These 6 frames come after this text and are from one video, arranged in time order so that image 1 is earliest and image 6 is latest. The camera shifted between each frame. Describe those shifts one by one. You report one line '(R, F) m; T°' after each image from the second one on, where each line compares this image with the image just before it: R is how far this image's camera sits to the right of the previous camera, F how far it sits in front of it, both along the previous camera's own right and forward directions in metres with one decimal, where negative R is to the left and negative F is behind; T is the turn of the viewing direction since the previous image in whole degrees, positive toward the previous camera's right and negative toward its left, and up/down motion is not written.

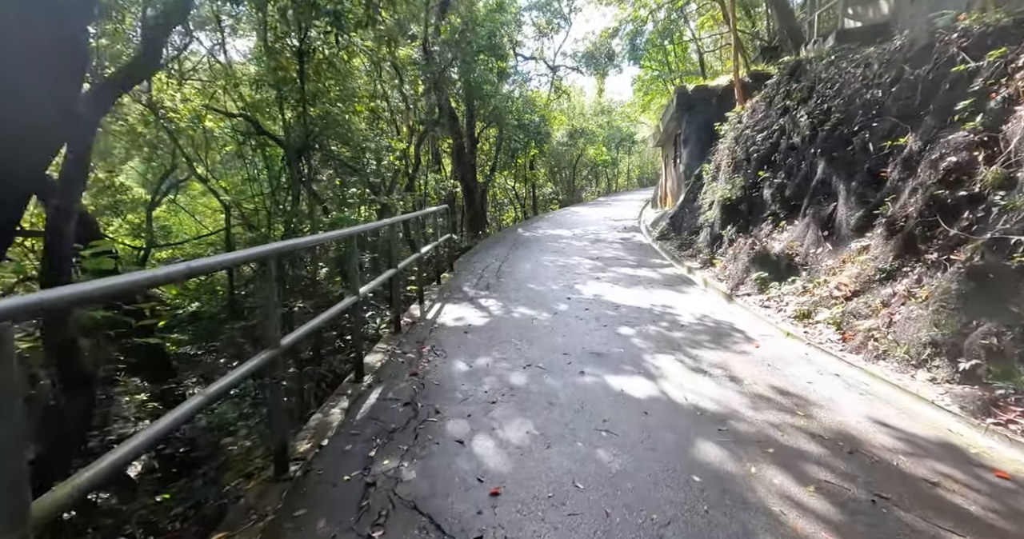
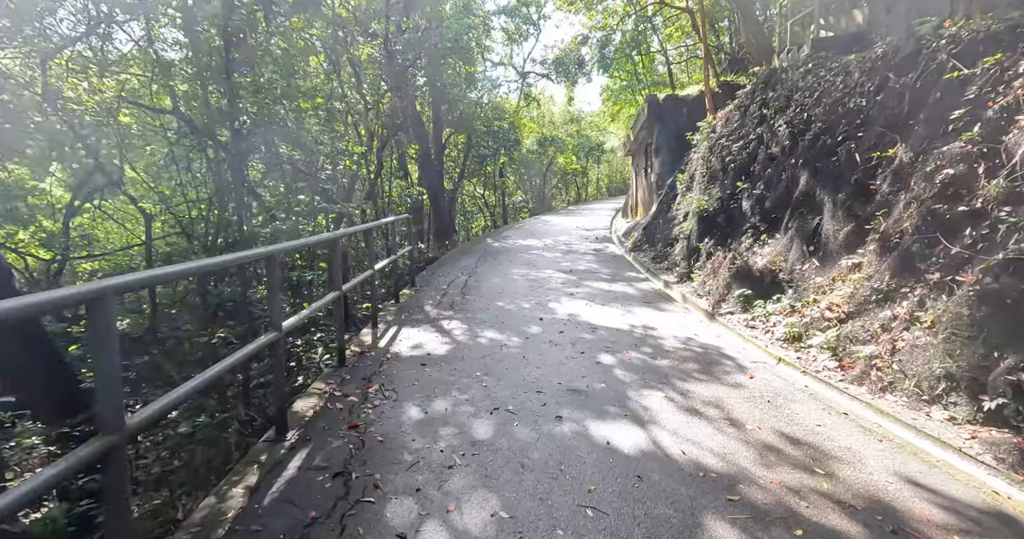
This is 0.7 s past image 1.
(0.0, +0.5) m; +4°
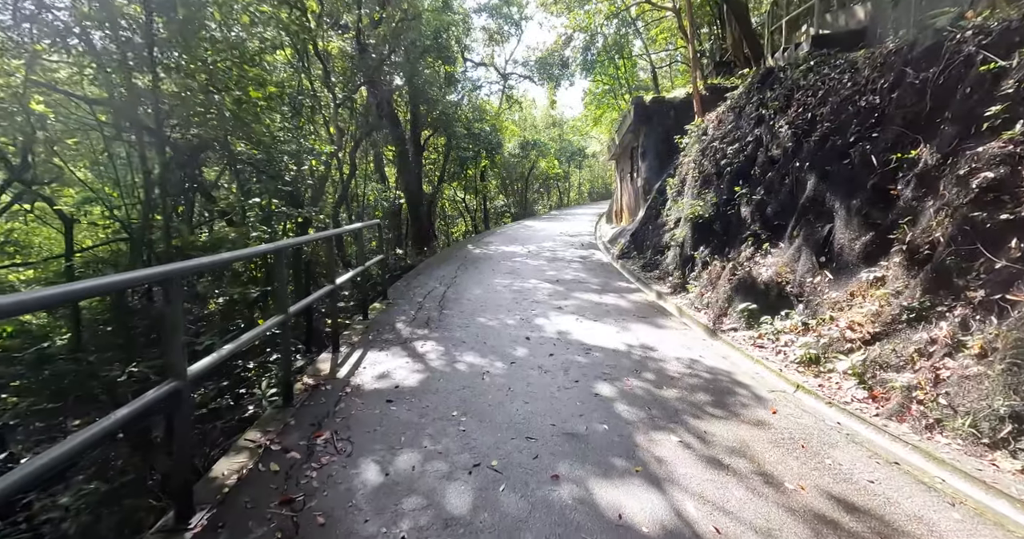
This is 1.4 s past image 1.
(0.0, +0.6) m; +2°
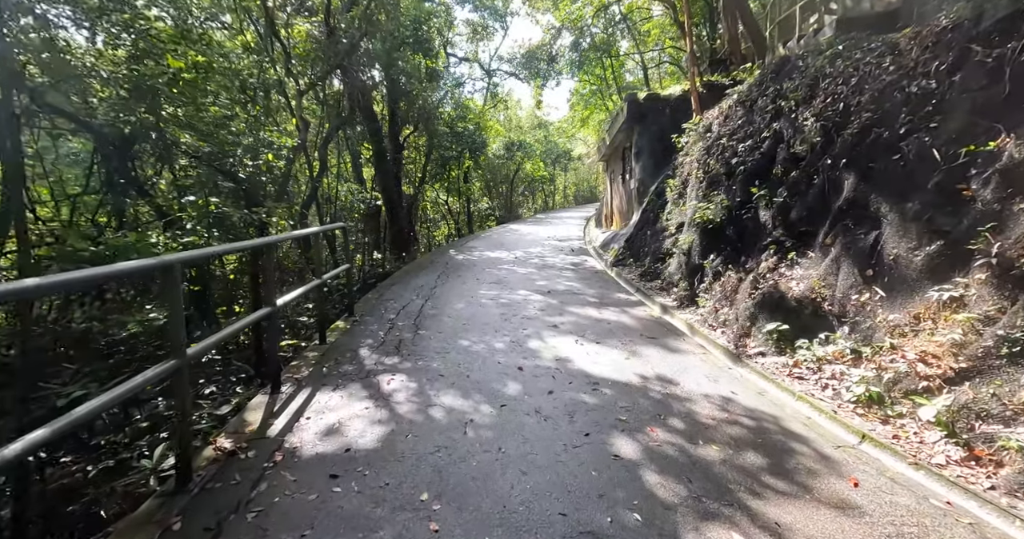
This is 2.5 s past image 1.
(0.0, +0.8) m; +2°
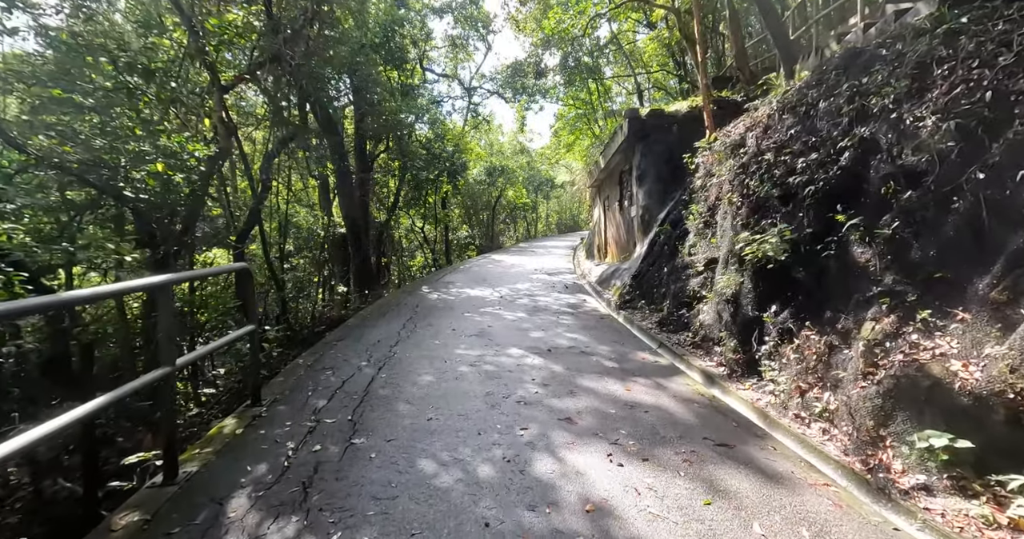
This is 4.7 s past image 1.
(-0.1, +1.7) m; +2°
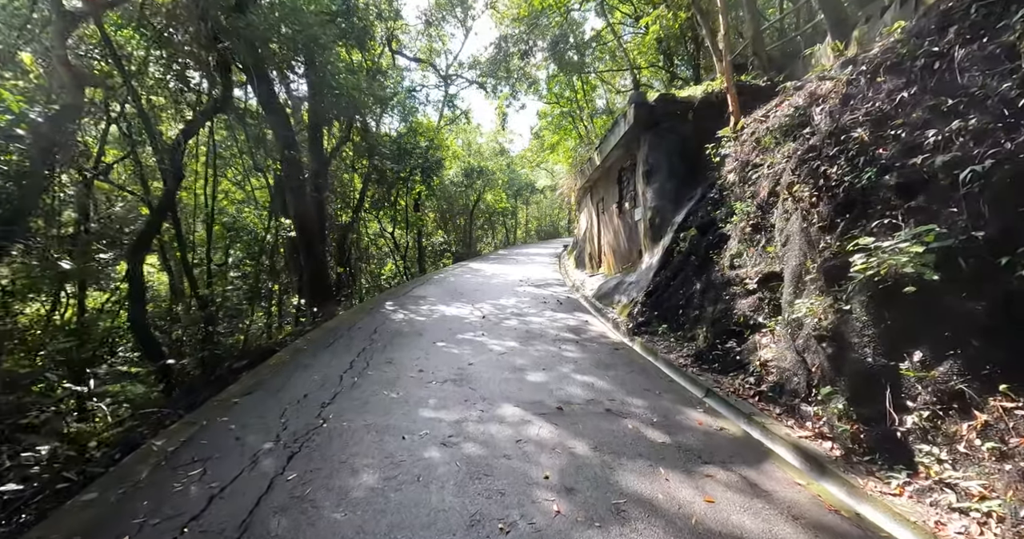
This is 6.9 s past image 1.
(-0.1, +1.8) m; +3°
